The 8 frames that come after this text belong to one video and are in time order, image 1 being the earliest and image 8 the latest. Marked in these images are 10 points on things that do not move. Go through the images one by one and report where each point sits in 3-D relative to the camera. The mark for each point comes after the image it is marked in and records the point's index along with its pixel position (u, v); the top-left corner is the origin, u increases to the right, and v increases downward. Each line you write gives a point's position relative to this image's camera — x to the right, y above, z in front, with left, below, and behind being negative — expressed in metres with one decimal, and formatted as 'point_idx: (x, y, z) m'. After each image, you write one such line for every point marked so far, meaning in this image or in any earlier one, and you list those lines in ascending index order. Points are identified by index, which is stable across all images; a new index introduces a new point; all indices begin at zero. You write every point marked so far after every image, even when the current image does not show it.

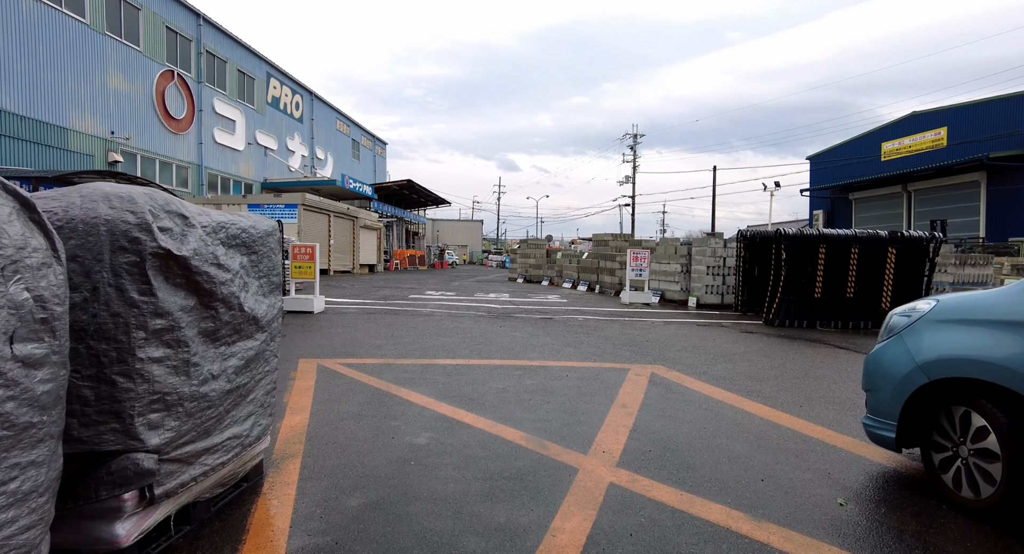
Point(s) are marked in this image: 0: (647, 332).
0: (+2.4, -1.0, +9.4) m
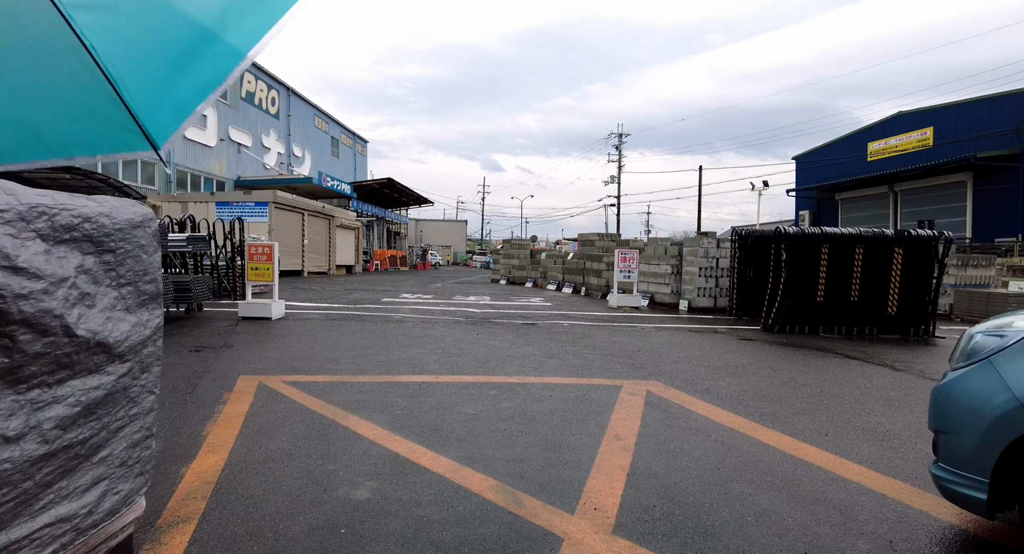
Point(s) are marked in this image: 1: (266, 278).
0: (+2.1, -1.0, +8.6) m
1: (-4.6, 0.0, +9.7) m
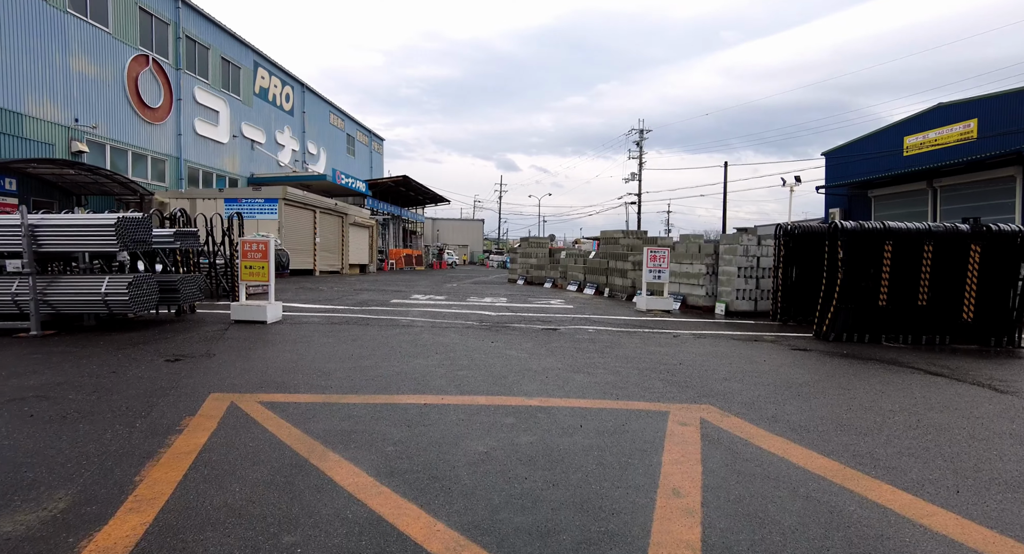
0: (+2.4, -1.0, +7.5) m
1: (-4.2, 0.0, +8.9) m
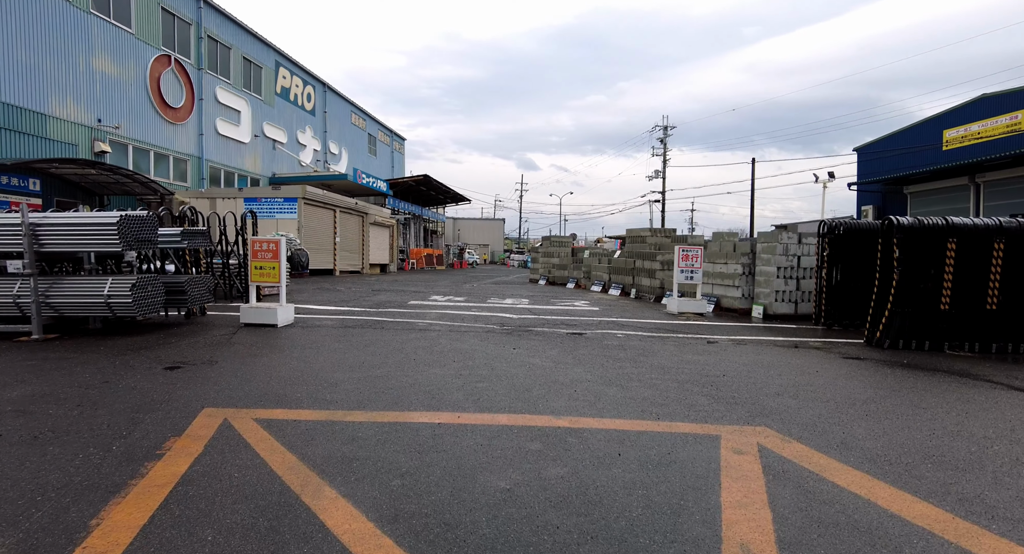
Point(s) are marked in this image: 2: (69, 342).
0: (+2.7, -1.0, +6.9) m
1: (-3.9, 0.0, +8.4) m
2: (-5.8, -0.8, +6.9) m
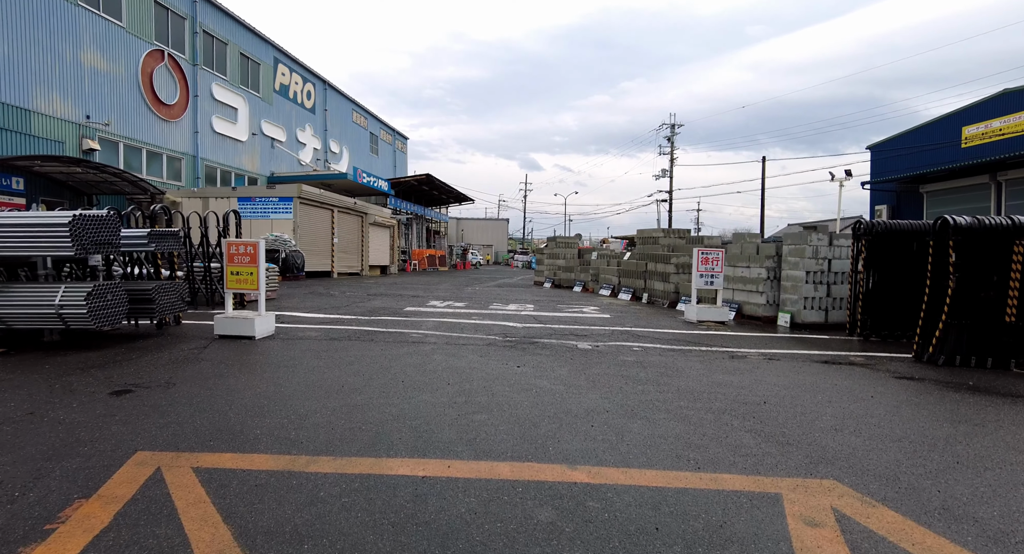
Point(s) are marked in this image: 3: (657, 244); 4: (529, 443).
0: (+2.7, -1.1, +6.0) m
1: (-3.8, -0.1, +7.6) m
2: (-5.7, -0.9, +6.1) m
3: (+3.8, +1.0, +13.8) m
4: (+0.1, -1.2, +3.8) m
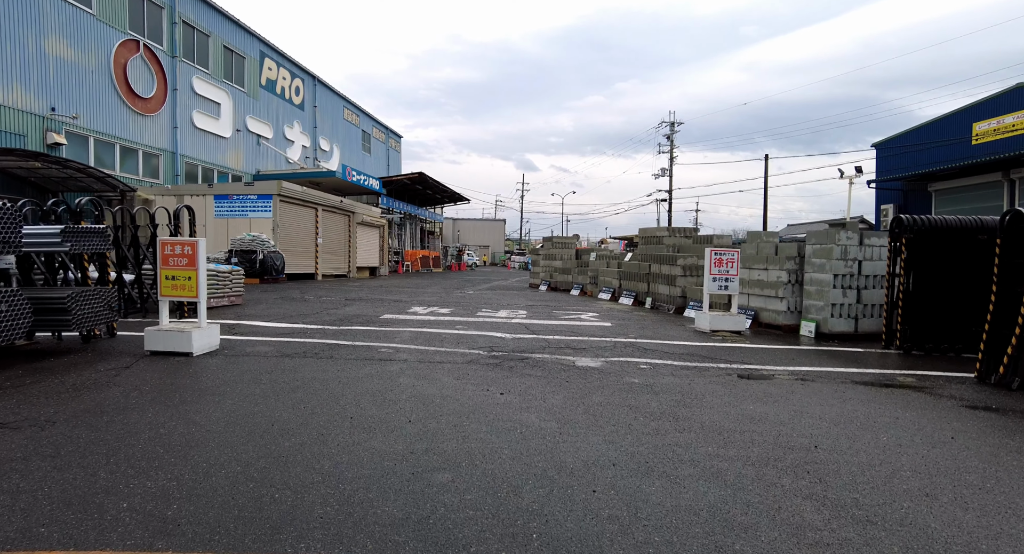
0: (+2.5, -1.2, +4.8) m
1: (-4.0, -0.2, +6.5) m
2: (-5.9, -1.0, +4.9) m
3: (+3.6, +0.9, +12.7) m
4: (0.0, -1.2, +2.7) m
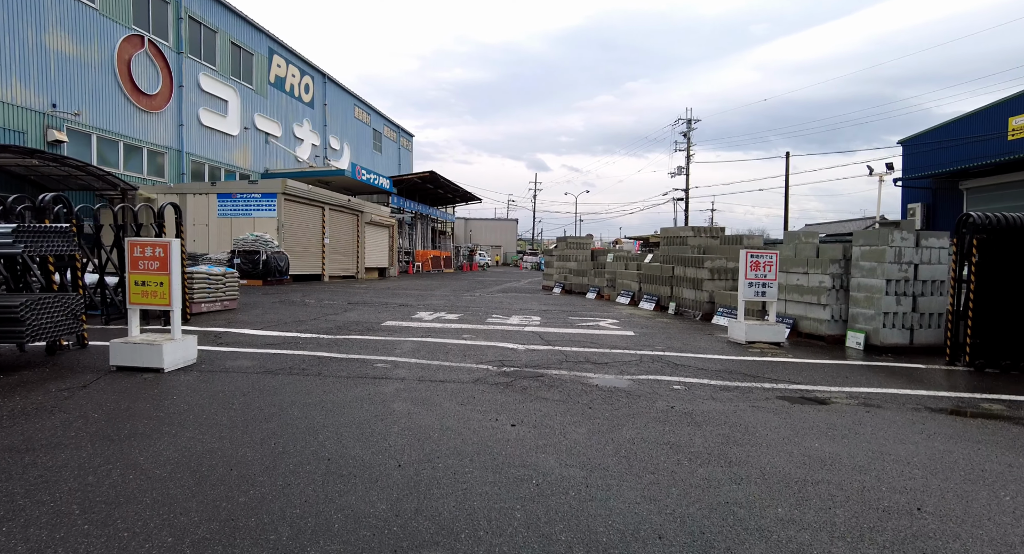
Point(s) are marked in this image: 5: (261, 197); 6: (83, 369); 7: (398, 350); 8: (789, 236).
0: (+2.6, -1.3, +4.0) m
1: (-3.9, -0.2, +5.7) m
2: (-5.8, -1.0, +4.2) m
3: (+3.9, +0.8, +11.7) m
4: (0.0, -1.3, +1.8) m
5: (-8.8, +2.8, +18.5) m
6: (-4.5, -1.0, +5.6) m
7: (-1.5, -1.0, +7.0) m
8: (+4.7, +0.7, +9.0) m
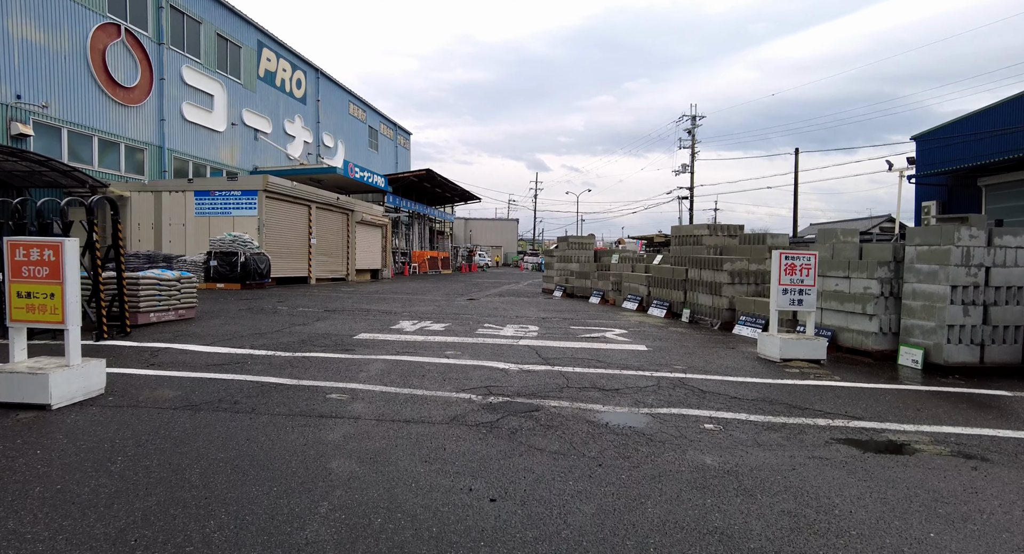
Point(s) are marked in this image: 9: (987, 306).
0: (+2.5, -1.3, +2.7) m
1: (-4.0, -0.3, +4.5) m
2: (-5.9, -1.1, +3.0) m
3: (+3.8, +0.8, +10.5) m
4: (-0.1, -1.4, +0.6) m
5: (-8.9, +2.7, +17.3) m
6: (-4.7, -1.1, +4.4) m
7: (-1.6, -1.0, +5.8) m
8: (+4.6, +0.6, +7.7) m
9: (+5.7, -0.3, +6.3) m
